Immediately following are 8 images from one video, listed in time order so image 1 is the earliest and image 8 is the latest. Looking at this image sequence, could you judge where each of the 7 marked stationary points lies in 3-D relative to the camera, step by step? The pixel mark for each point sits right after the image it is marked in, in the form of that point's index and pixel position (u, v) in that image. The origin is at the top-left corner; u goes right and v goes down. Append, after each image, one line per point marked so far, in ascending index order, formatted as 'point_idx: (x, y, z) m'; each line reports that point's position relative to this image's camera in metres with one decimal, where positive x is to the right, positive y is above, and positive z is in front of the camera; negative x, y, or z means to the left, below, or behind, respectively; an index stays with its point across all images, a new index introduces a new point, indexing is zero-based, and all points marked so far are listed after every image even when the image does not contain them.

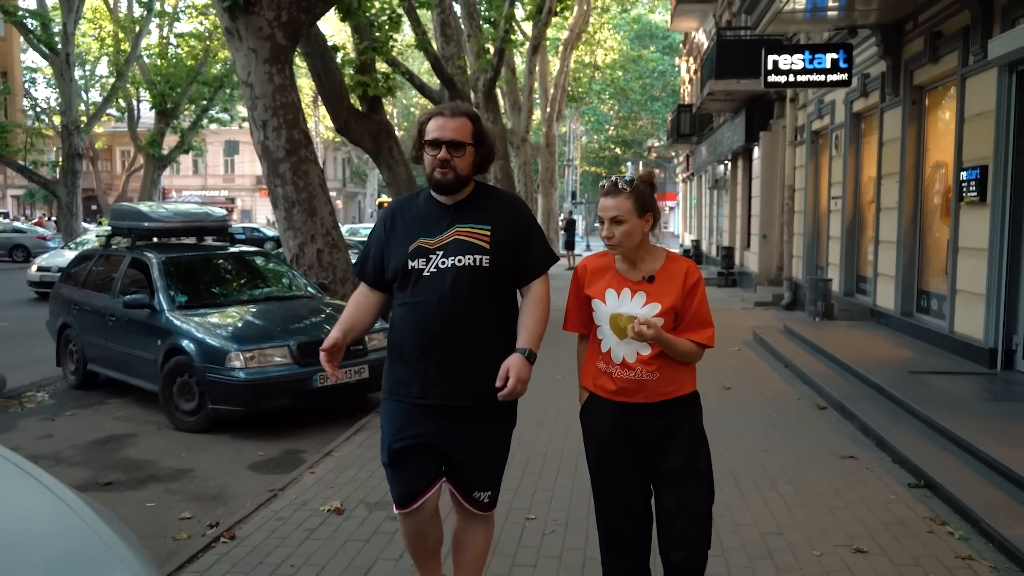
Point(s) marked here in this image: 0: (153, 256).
0: (-3.6, +0.3, +8.3) m
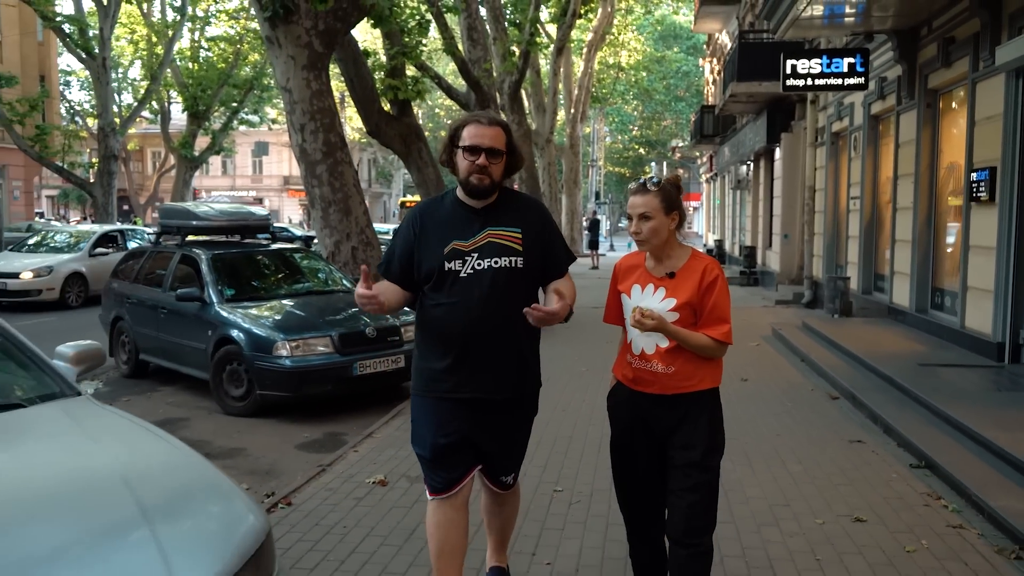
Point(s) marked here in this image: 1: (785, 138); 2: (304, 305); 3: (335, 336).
0: (-3.3, +0.4, +8.9) m
1: (+5.9, +3.2, +17.8) m
2: (-2.1, -0.2, +8.2) m
3: (-1.6, -0.4, +7.6) m
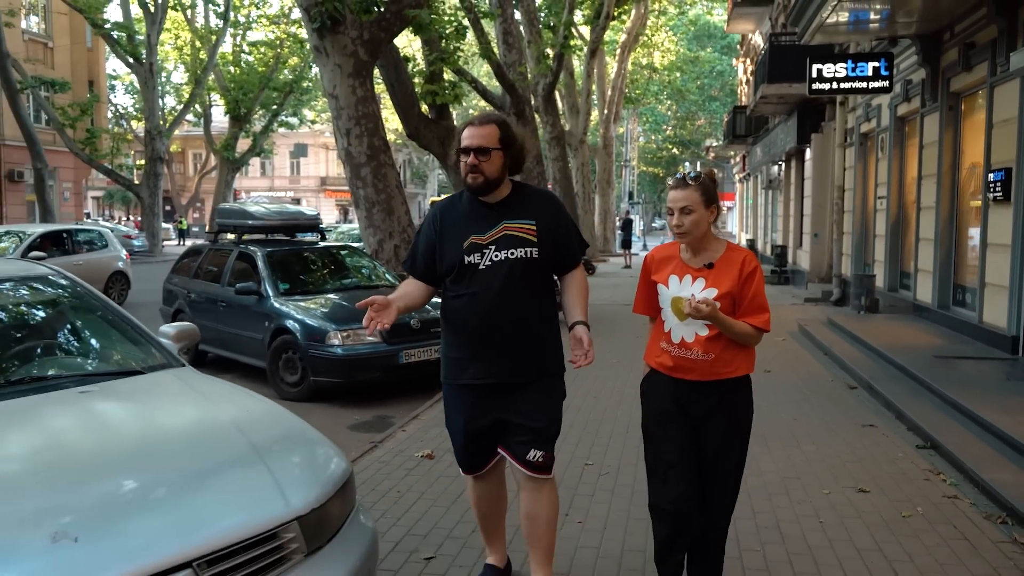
0: (-2.9, +0.4, +9.5) m
1: (+6.6, +3.2, +18.0) m
2: (-1.8, -0.1, +8.8) m
3: (-1.3, -0.4, +8.2) m
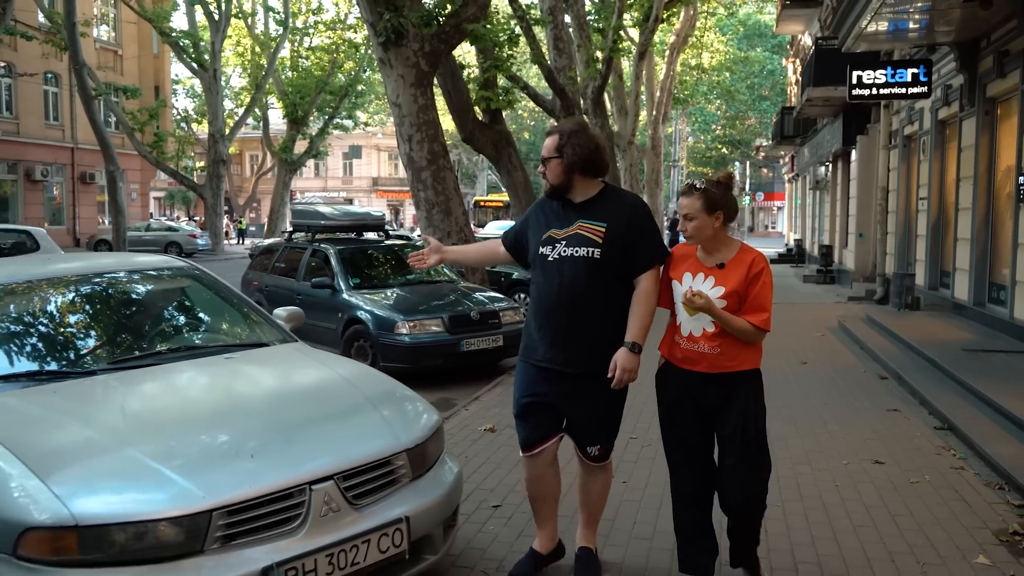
0: (-2.3, +0.5, +10.4) m
1: (+7.8, +3.3, +18.4) m
2: (-1.2, -0.1, +9.6) m
3: (-0.7, -0.3, +9.0) m
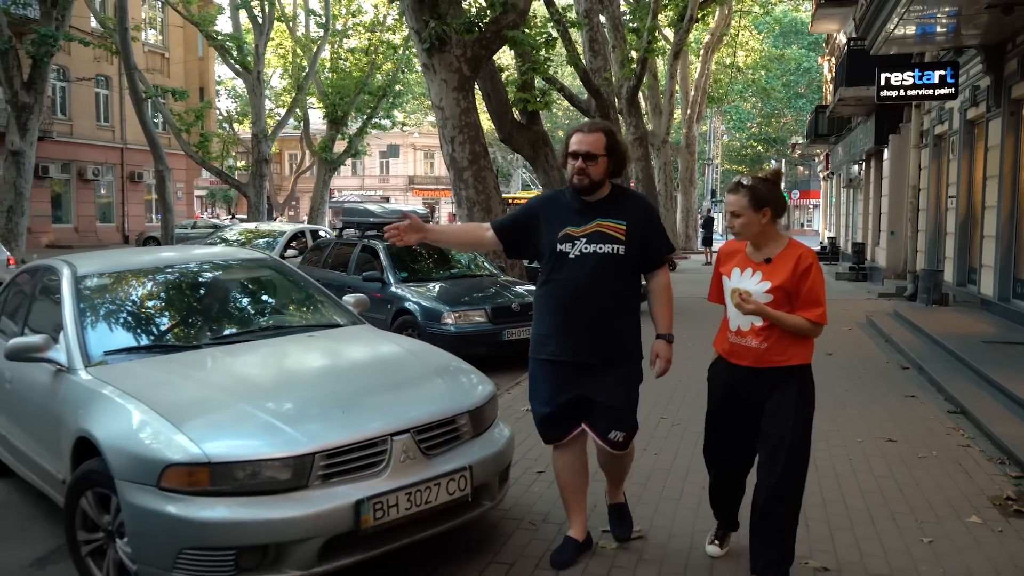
0: (-1.8, +0.6, +11.1) m
1: (+8.6, +3.3, +18.6) m
2: (-0.7, 0.0, +10.2) m
3: (-0.3, -0.2, +9.6) m
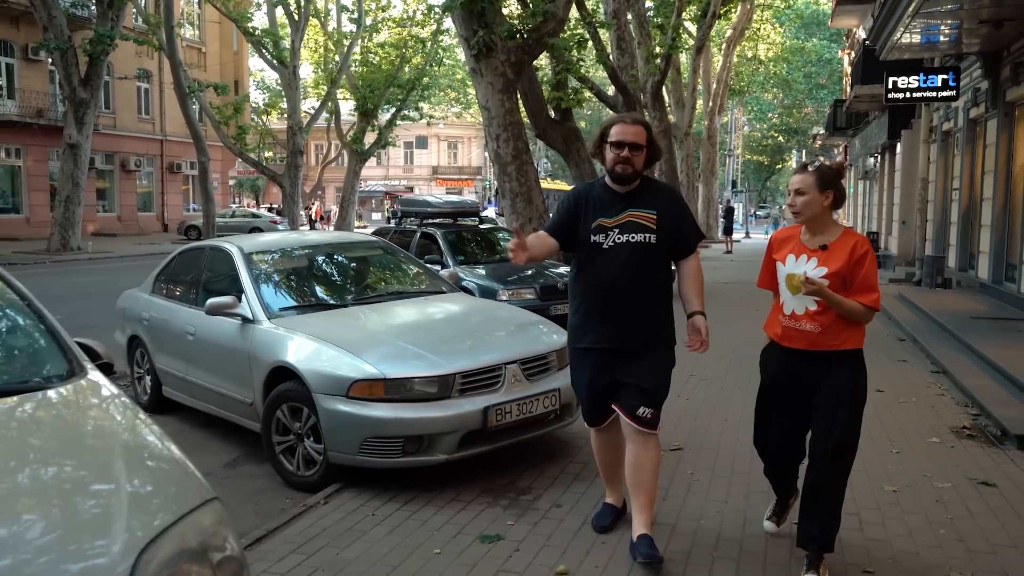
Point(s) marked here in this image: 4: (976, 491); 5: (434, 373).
0: (-1.1, +0.9, +12.5) m
1: (+9.4, +3.7, +19.8) m
2: (-0.1, +0.3, +11.6) m
3: (+0.3, 0.0, +11.0) m
4: (+2.7, -1.2, +4.8) m
5: (-0.4, -0.5, +4.8) m
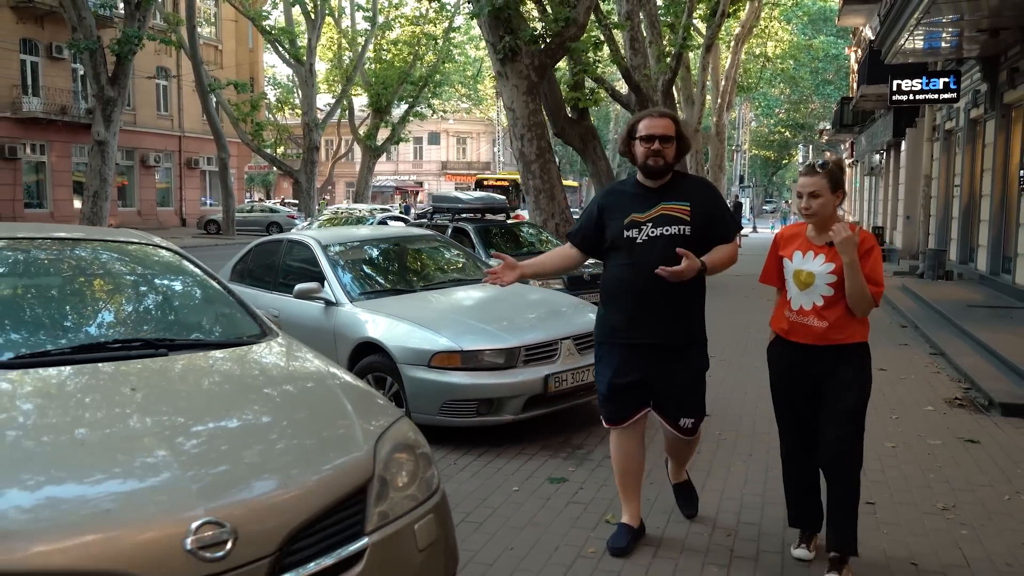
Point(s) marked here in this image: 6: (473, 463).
0: (-0.7, +1.0, +13.4) m
1: (+9.9, +3.8, +20.5) m
2: (+0.3, +0.4, +12.5) m
3: (+0.8, +0.1, +11.8) m
4: (+3.1, -1.1, +5.6) m
5: (-0.1, -0.4, +5.6) m
6: (-0.2, -1.1, +5.3) m
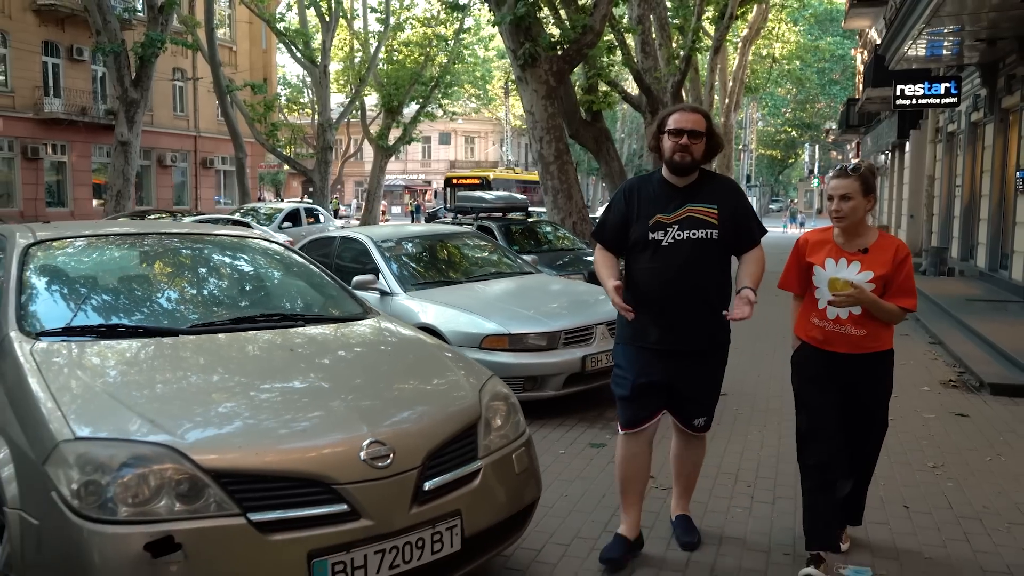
0: (-0.3, +1.1, +14.1) m
1: (+10.3, +3.9, +21.2) m
2: (+0.7, +0.5, +13.2) m
3: (+1.1, +0.2, +12.5) m
4: (+3.4, -1.0, +6.3) m
5: (+0.3, -0.3, +6.3) m
6: (+0.1, -1.1, +6.1) m
